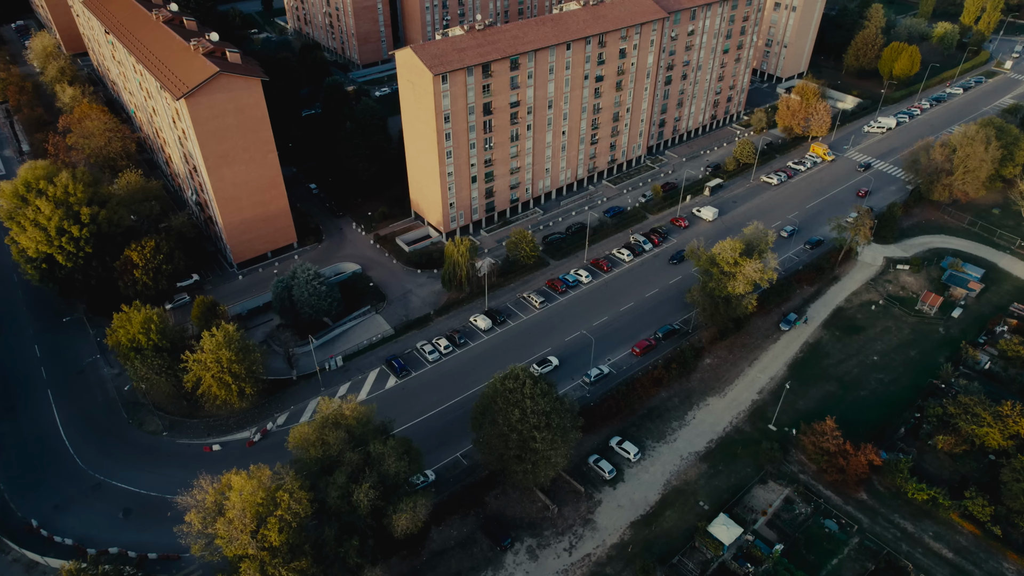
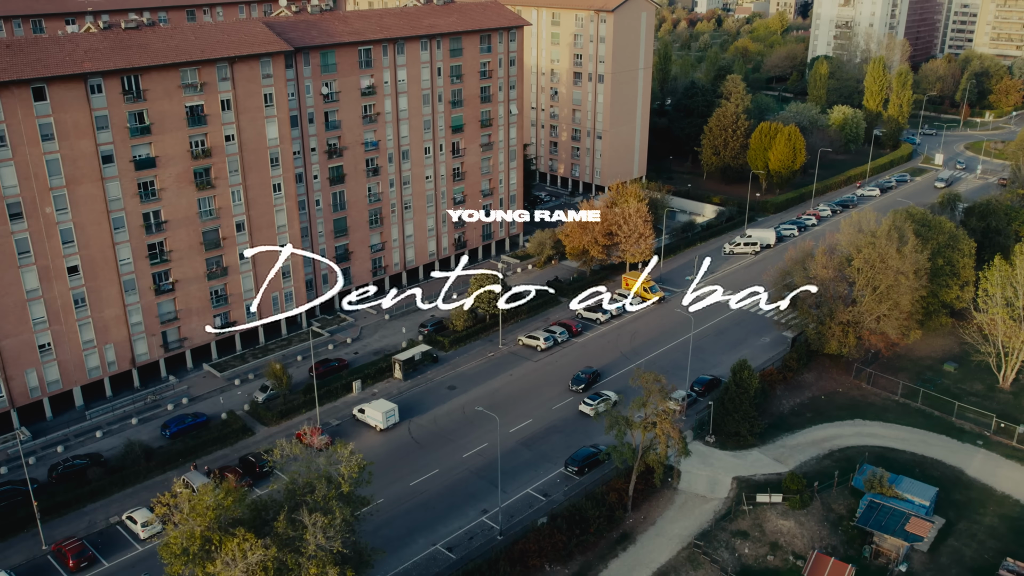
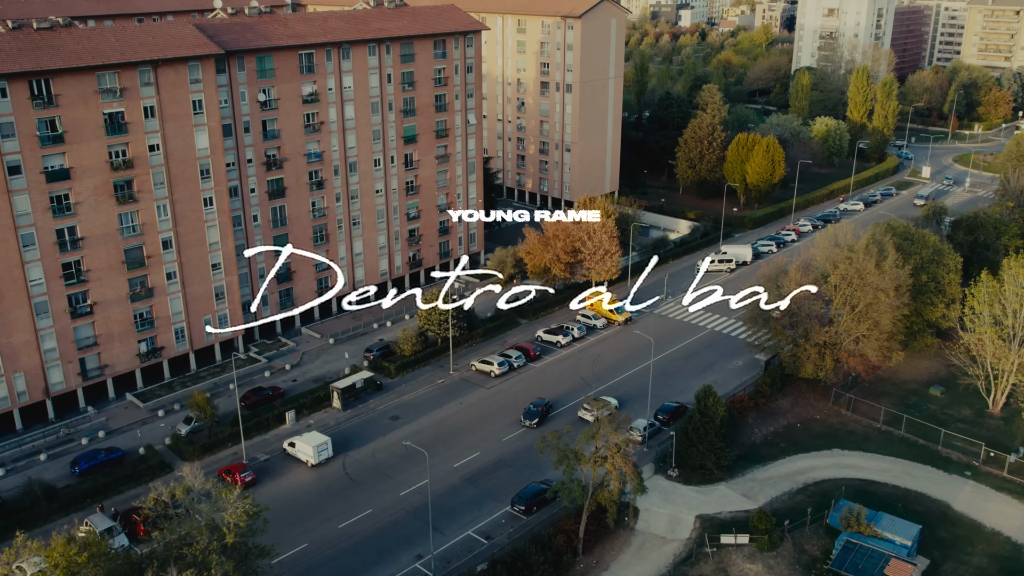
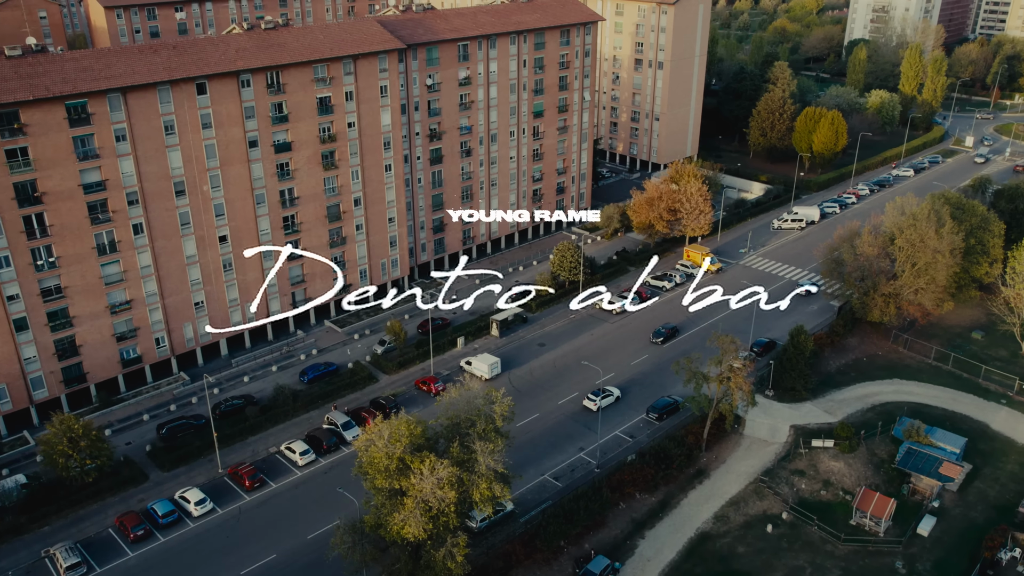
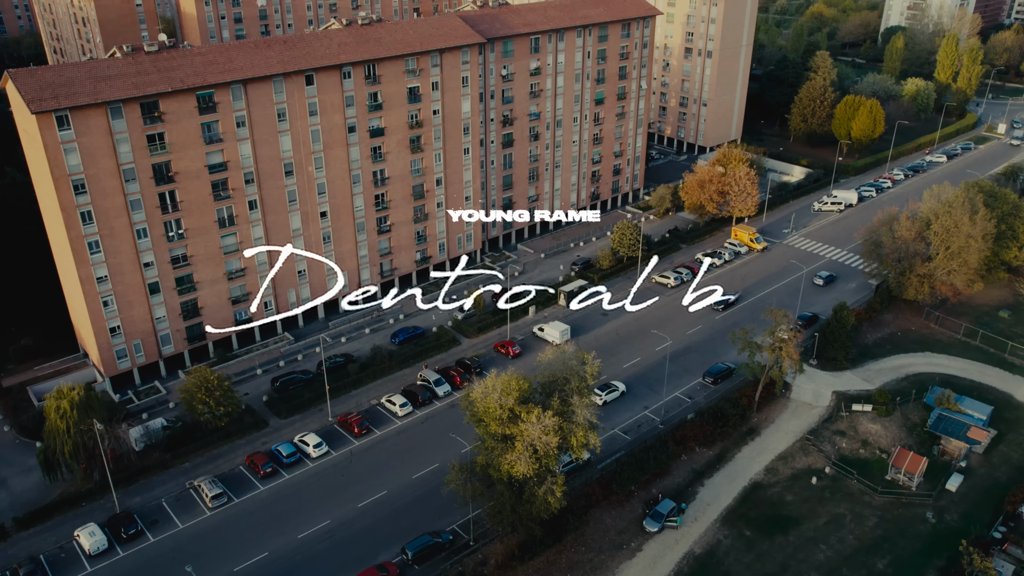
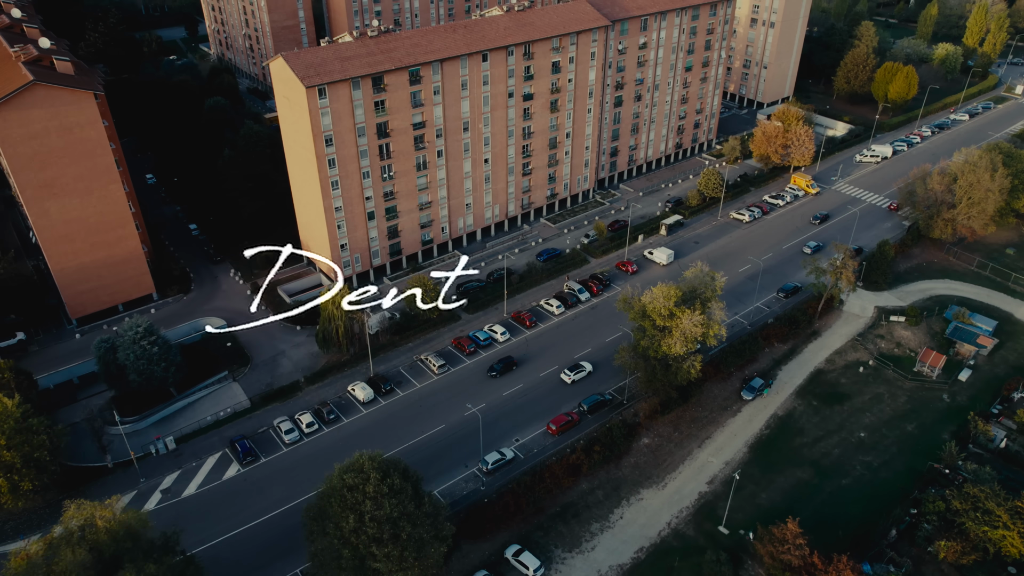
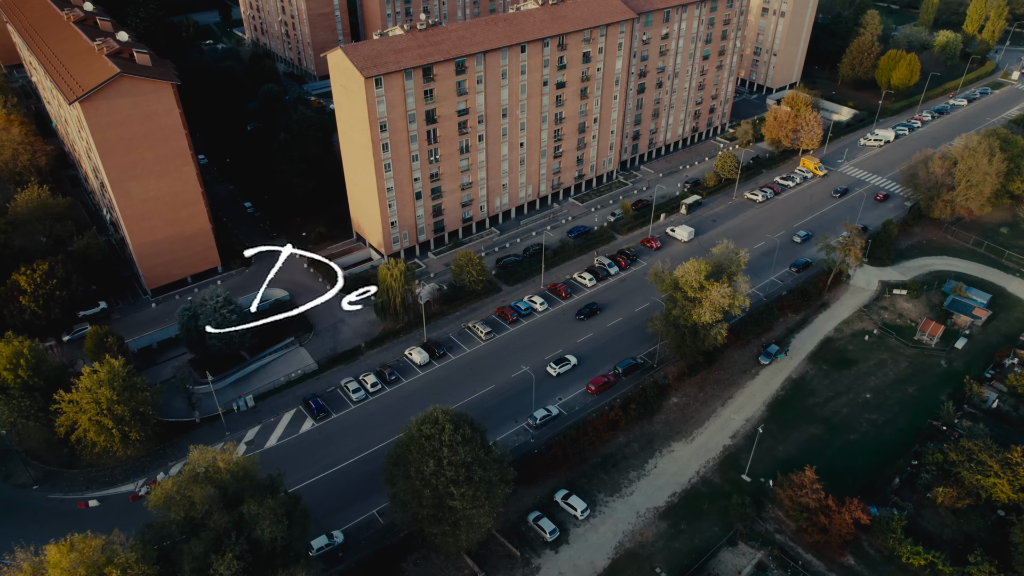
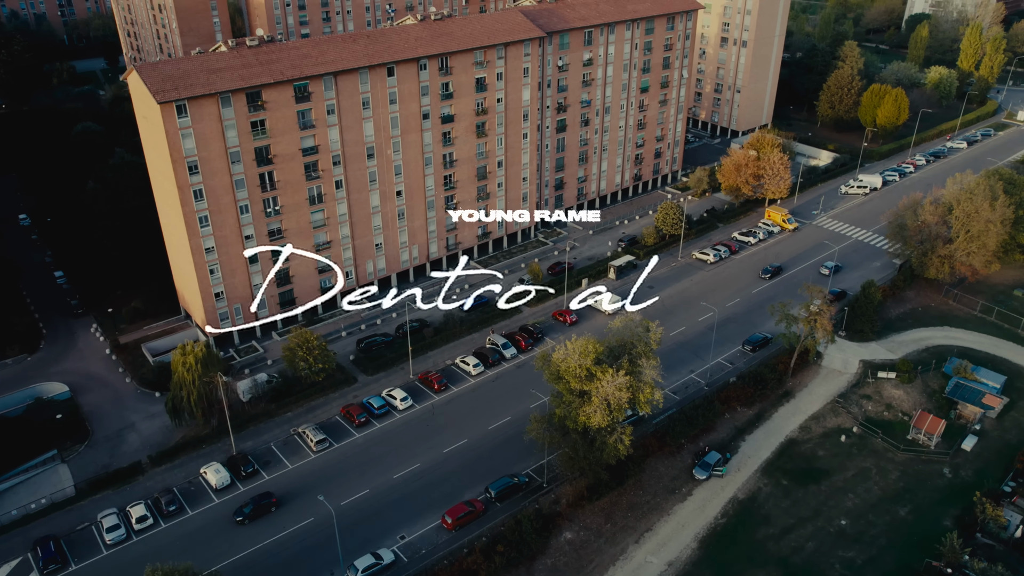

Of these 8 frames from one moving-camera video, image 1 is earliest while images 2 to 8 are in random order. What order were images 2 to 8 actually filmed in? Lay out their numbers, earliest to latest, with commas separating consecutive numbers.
7, 6, 8, 5, 4, 2, 3
